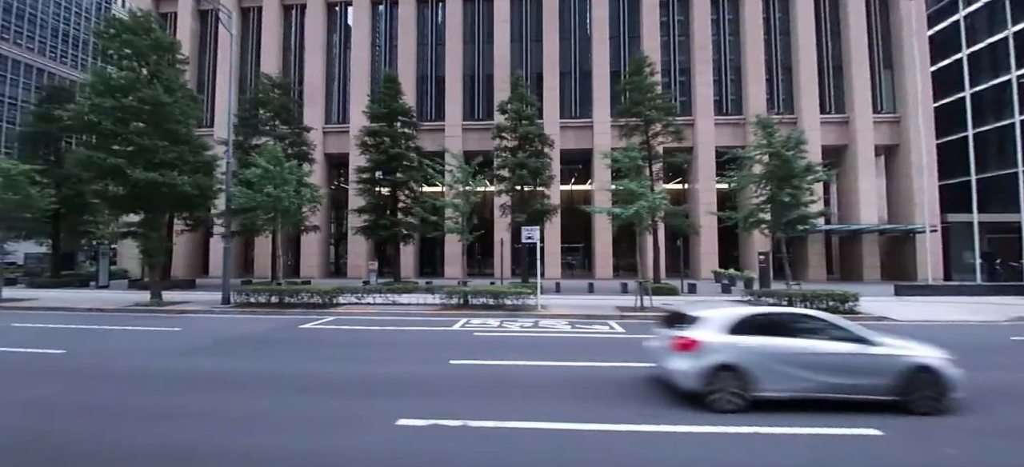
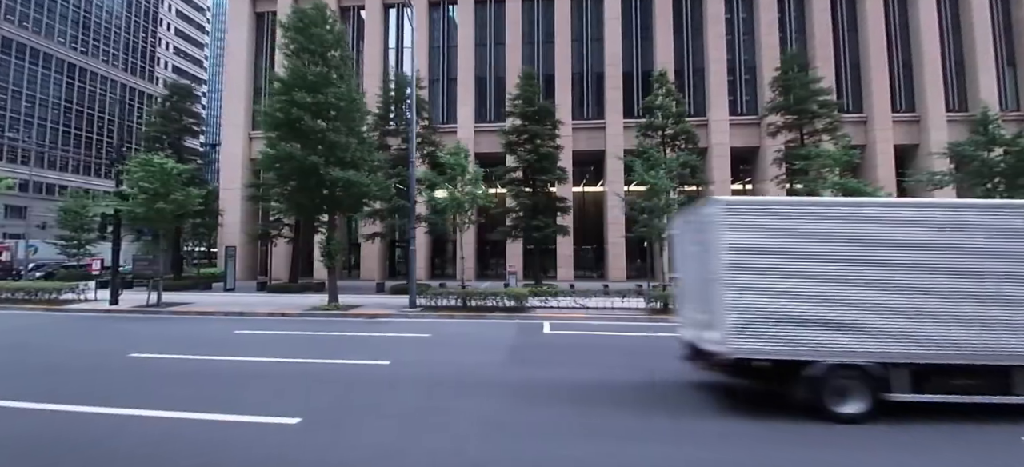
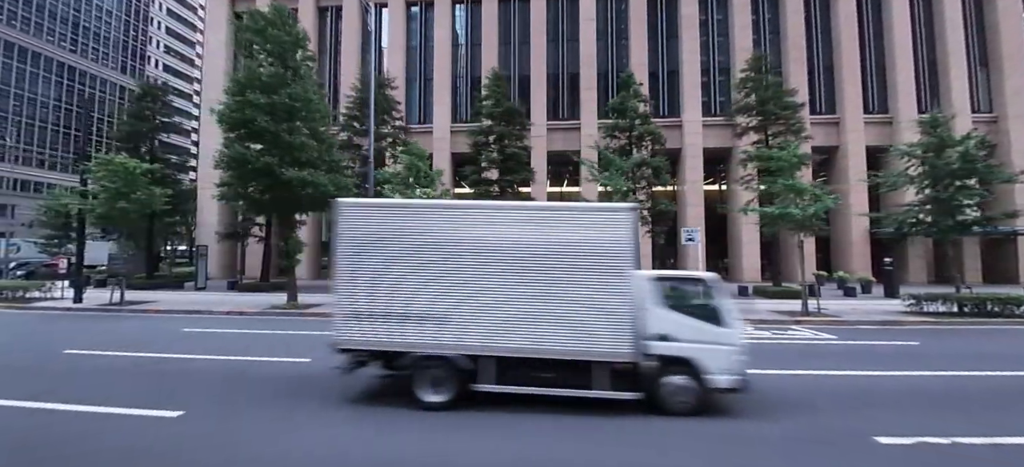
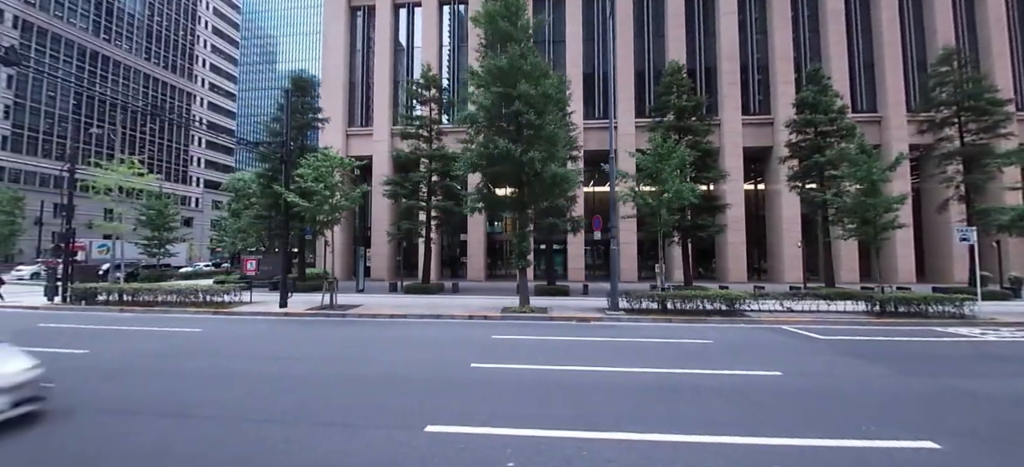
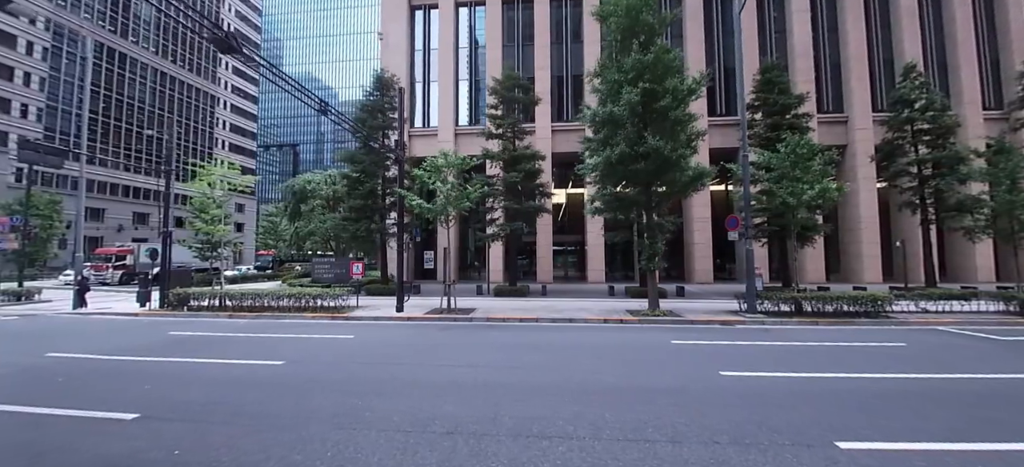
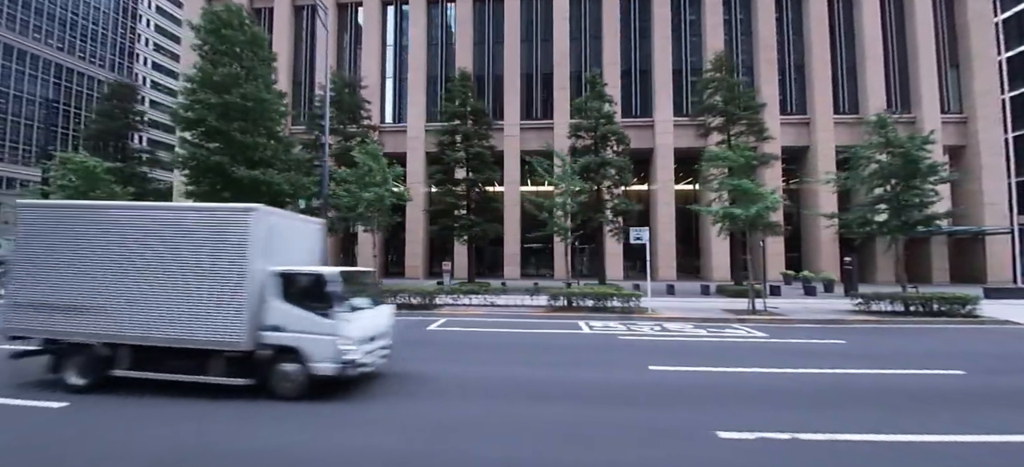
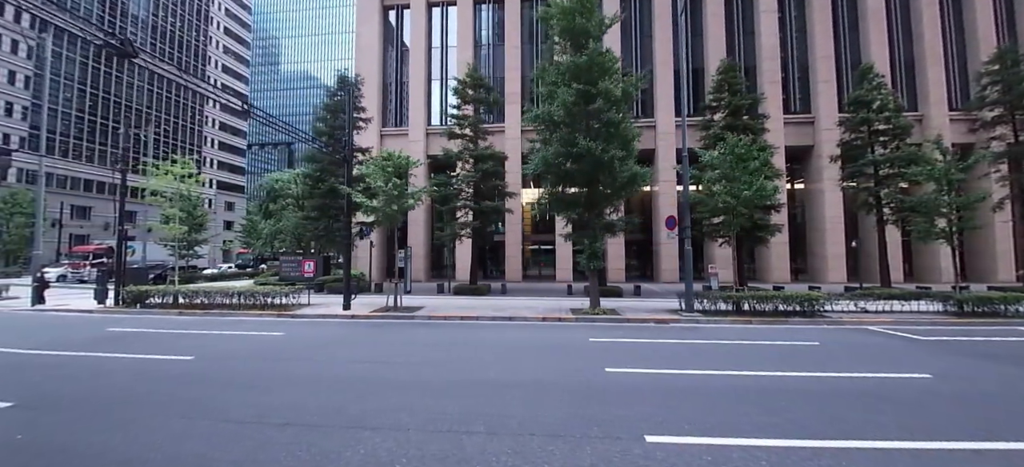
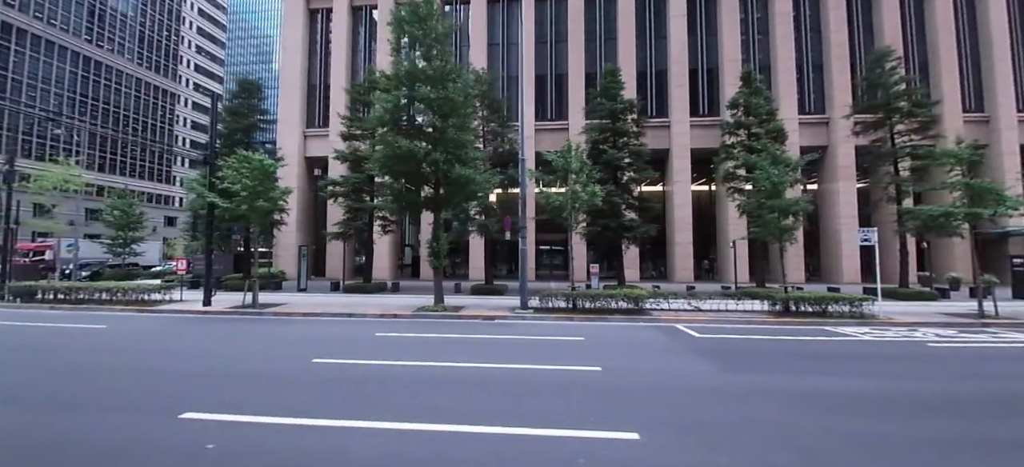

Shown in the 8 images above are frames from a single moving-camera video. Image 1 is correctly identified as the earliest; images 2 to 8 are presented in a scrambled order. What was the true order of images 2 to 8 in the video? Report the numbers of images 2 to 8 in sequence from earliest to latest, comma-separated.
6, 3, 2, 8, 4, 7, 5
